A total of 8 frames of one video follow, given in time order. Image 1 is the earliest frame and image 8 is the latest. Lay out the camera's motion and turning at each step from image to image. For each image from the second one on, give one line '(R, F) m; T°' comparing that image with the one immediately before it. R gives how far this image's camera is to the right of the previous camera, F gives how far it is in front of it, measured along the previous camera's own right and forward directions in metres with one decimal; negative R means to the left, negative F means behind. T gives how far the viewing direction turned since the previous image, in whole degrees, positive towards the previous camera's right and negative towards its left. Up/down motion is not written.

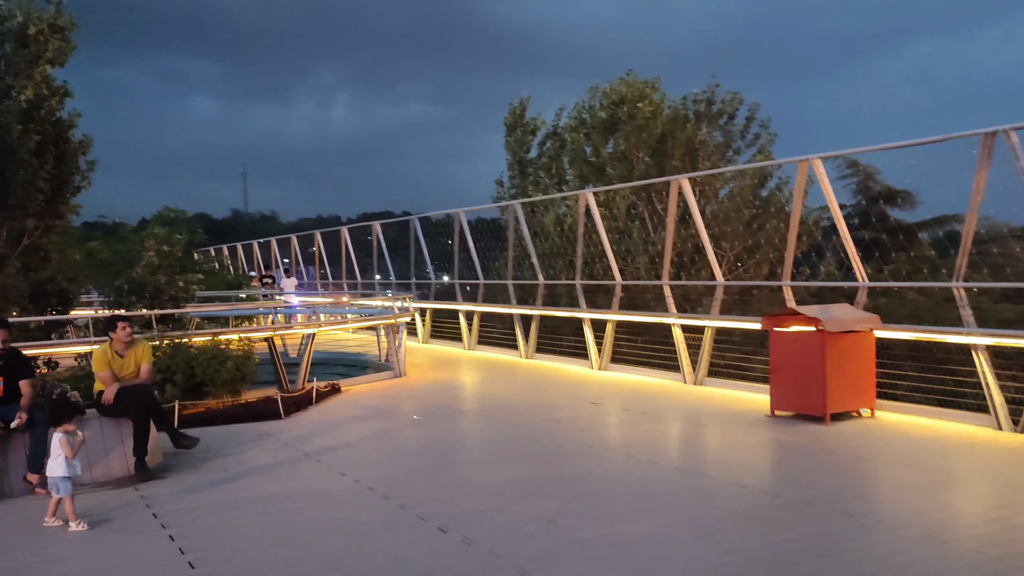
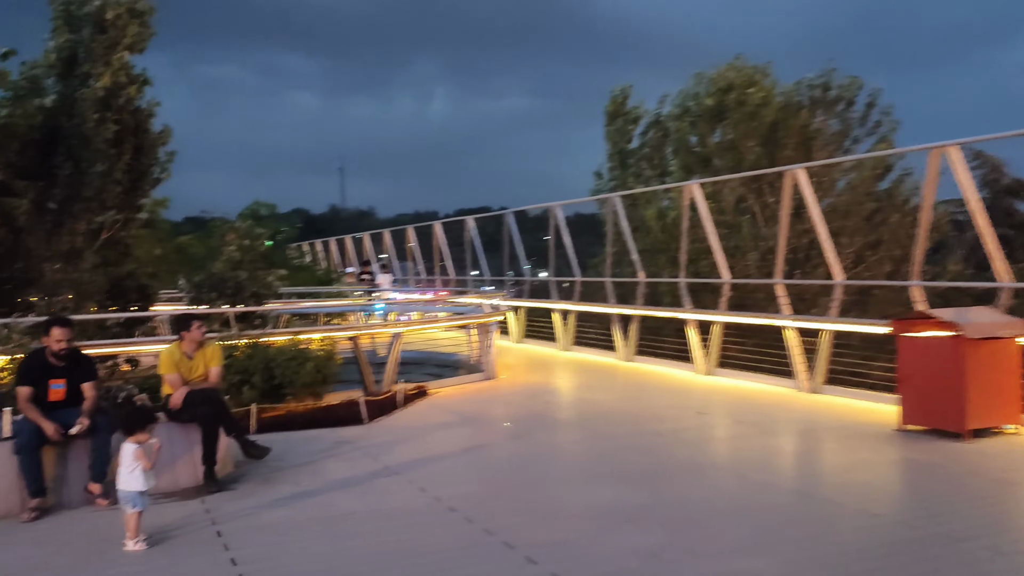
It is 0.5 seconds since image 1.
(0.0, +0.6) m; -6°
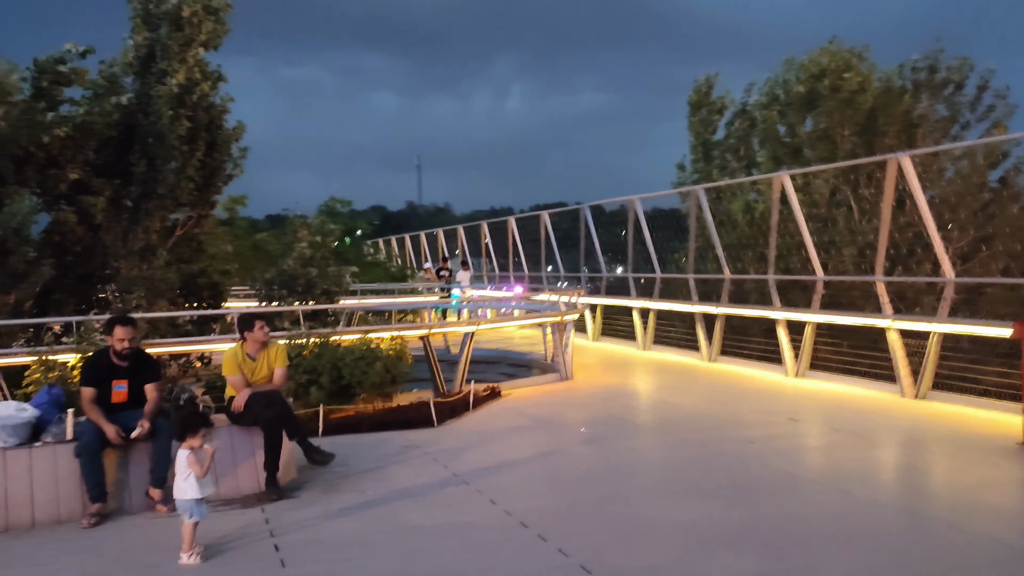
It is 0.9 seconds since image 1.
(0.0, +0.4) m; -5°
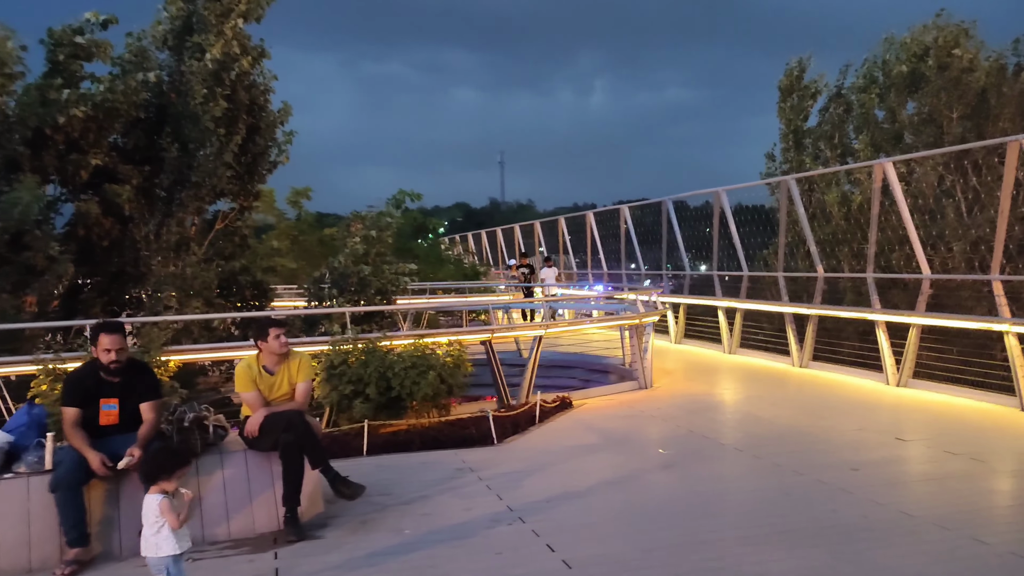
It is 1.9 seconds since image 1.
(+0.1, +0.8) m; -5°
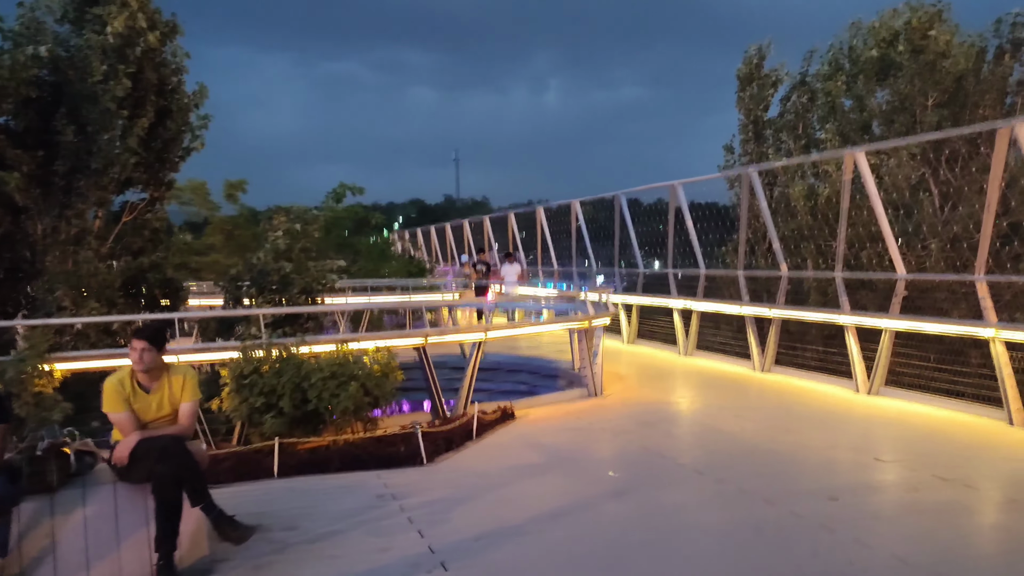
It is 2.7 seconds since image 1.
(+0.1, +0.7) m; +3°
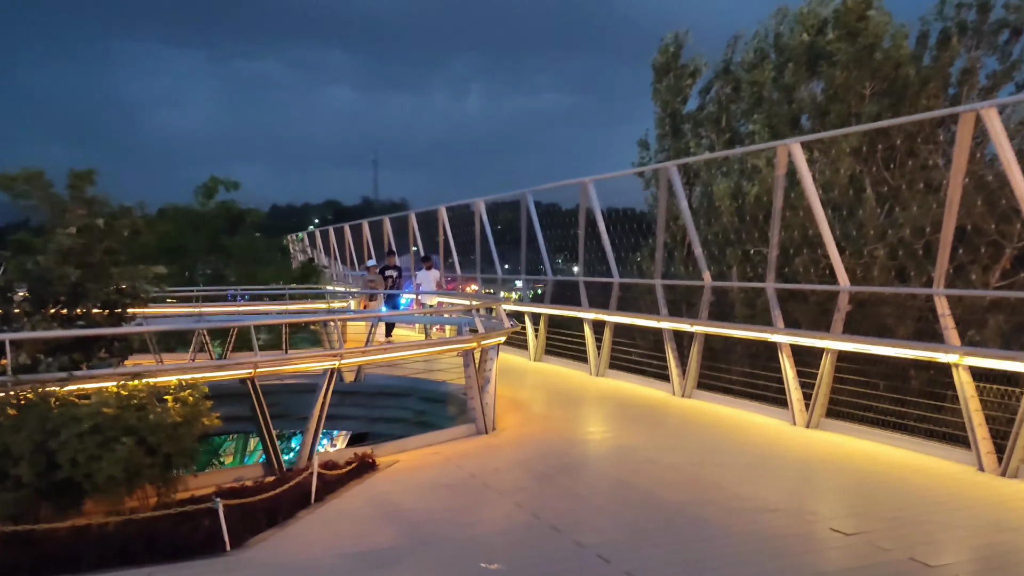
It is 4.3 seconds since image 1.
(+0.4, +1.5) m; +5°
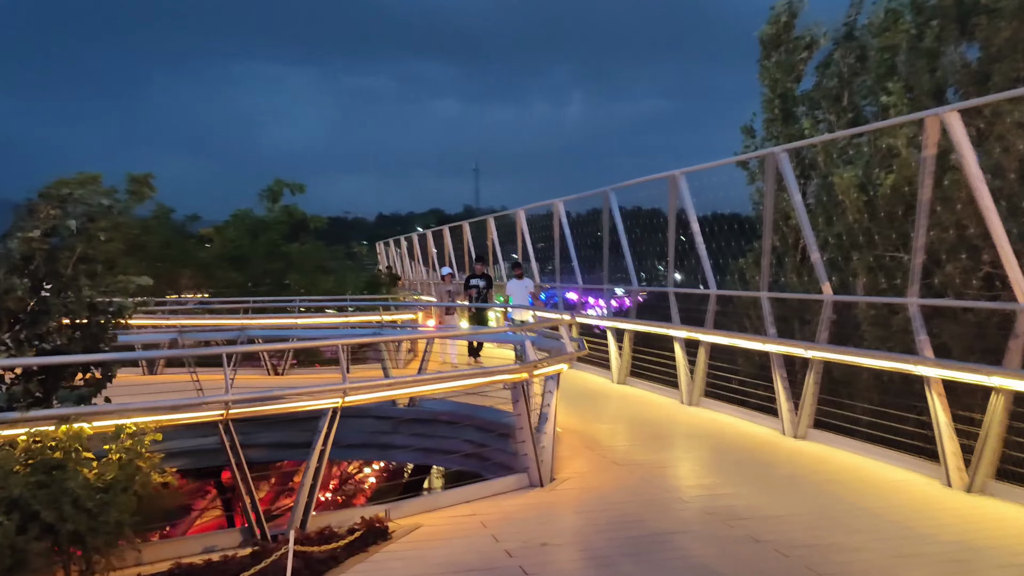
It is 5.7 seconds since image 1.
(+0.2, +1.4) m; -6°
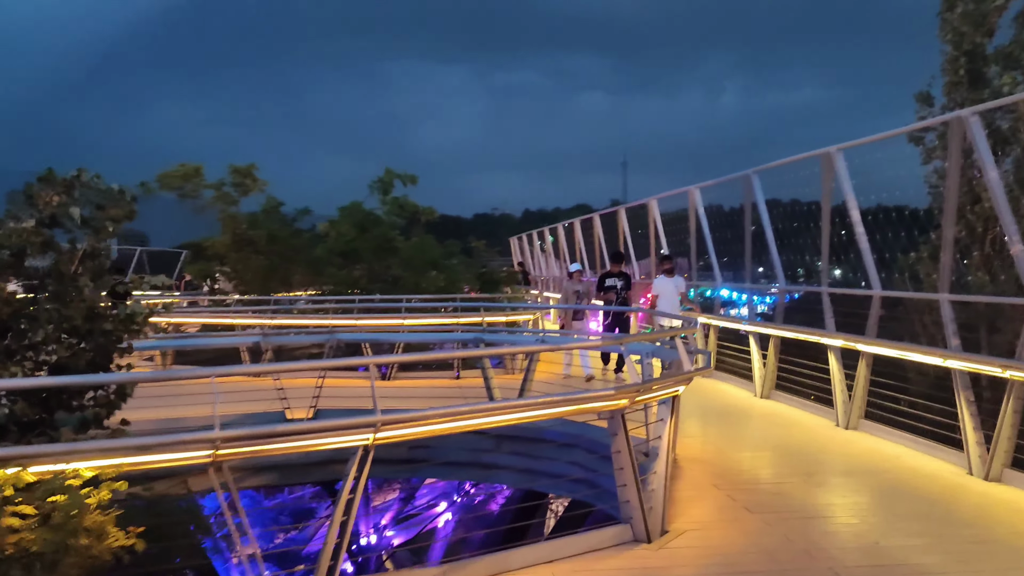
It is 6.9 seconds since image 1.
(+0.2, +1.2) m; -9°
